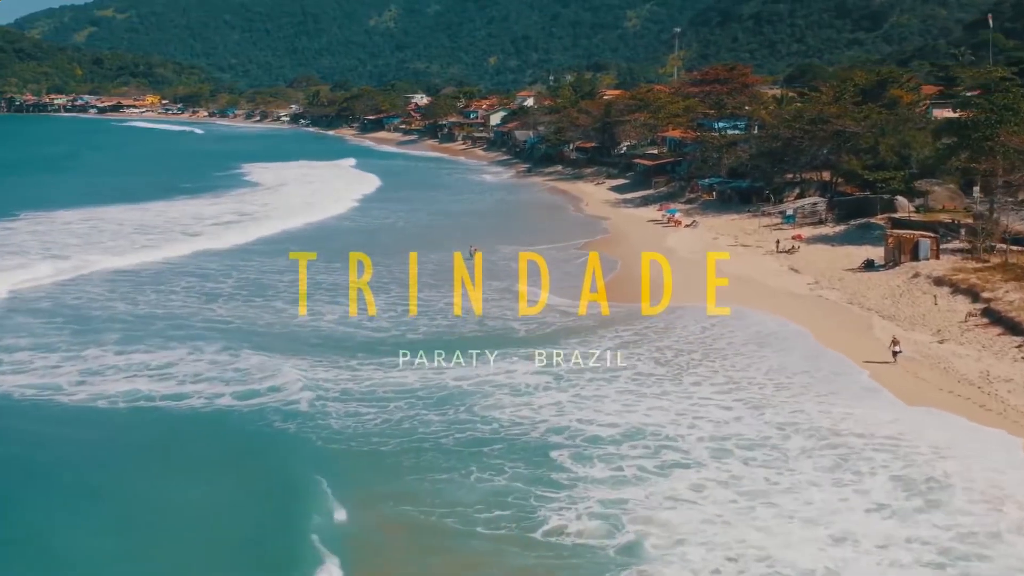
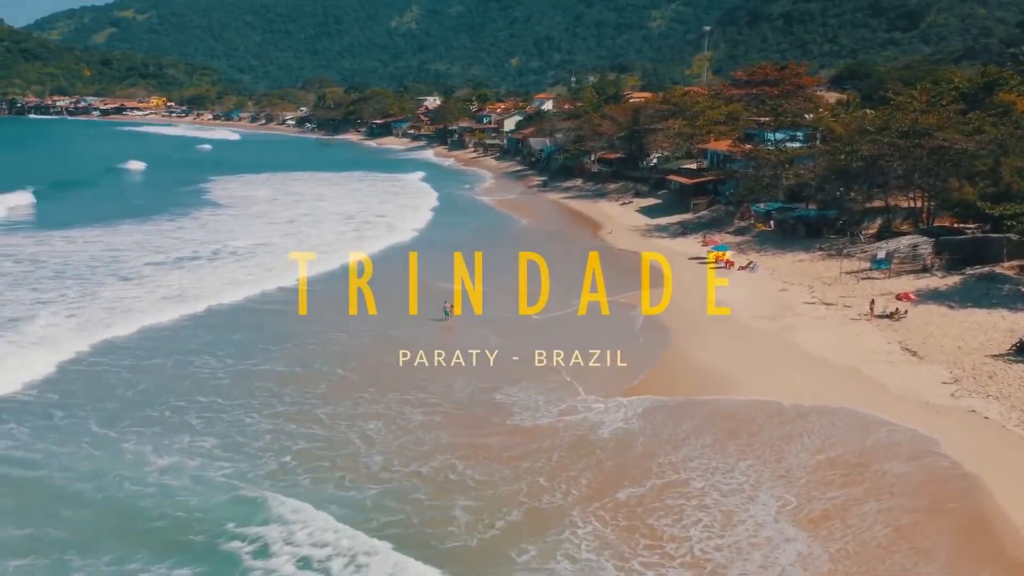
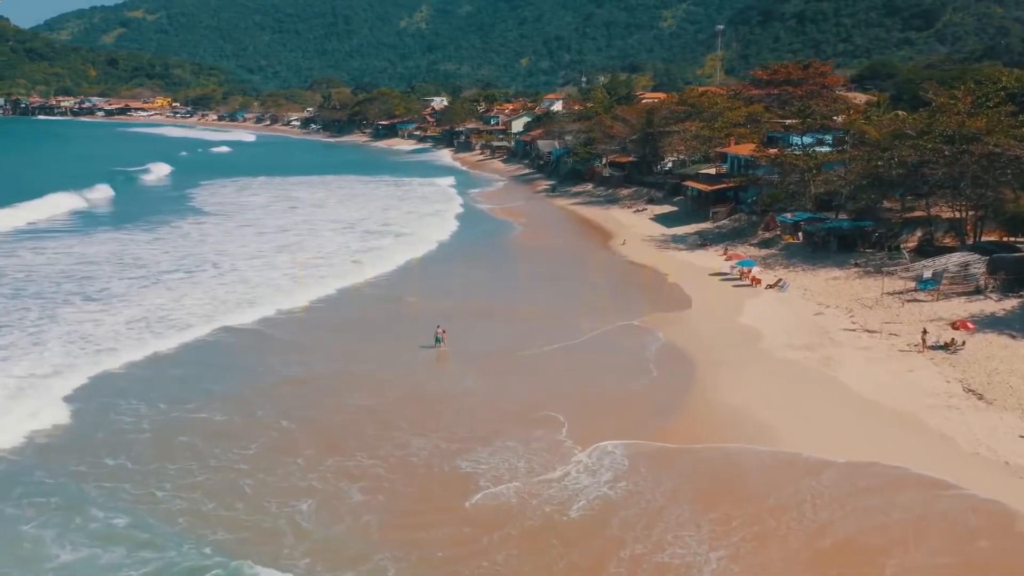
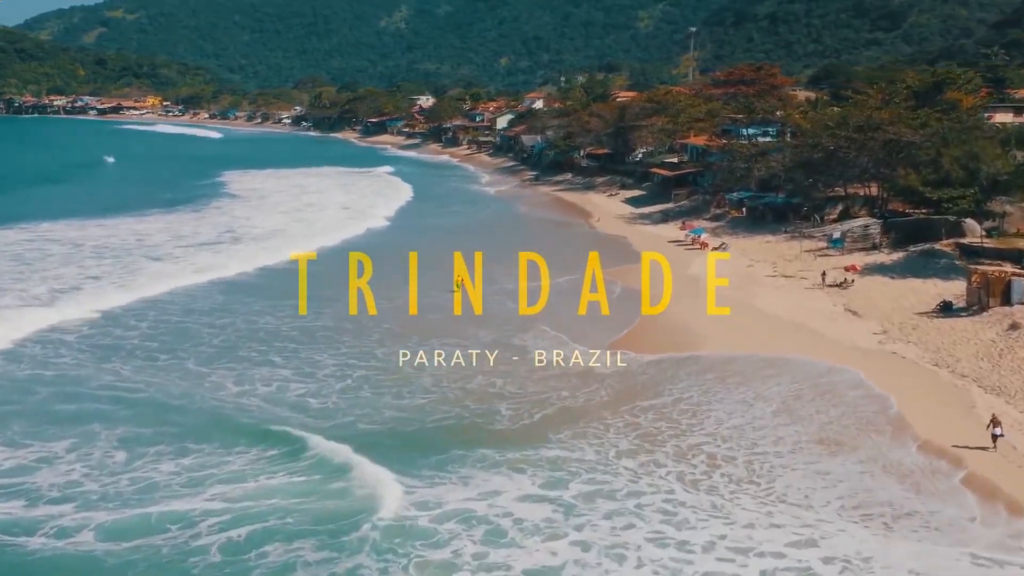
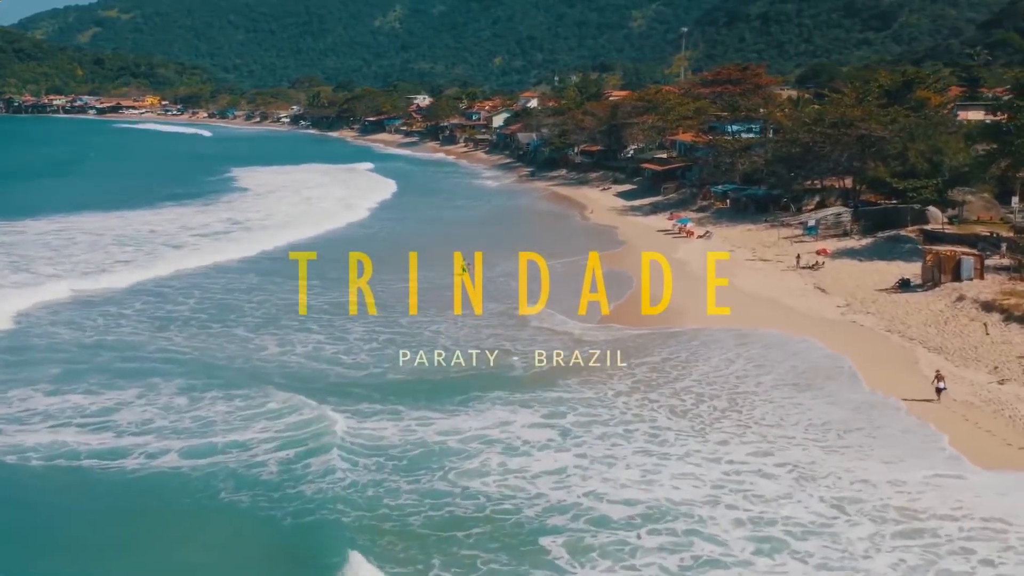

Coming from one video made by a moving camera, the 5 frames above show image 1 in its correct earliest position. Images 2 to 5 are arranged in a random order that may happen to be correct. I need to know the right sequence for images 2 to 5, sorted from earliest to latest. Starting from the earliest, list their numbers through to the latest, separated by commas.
5, 4, 2, 3
